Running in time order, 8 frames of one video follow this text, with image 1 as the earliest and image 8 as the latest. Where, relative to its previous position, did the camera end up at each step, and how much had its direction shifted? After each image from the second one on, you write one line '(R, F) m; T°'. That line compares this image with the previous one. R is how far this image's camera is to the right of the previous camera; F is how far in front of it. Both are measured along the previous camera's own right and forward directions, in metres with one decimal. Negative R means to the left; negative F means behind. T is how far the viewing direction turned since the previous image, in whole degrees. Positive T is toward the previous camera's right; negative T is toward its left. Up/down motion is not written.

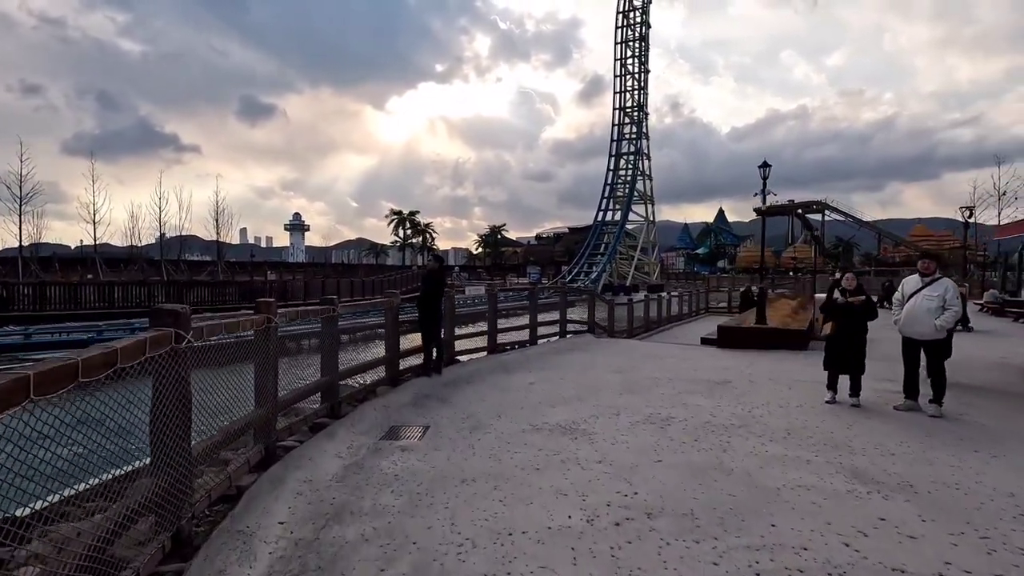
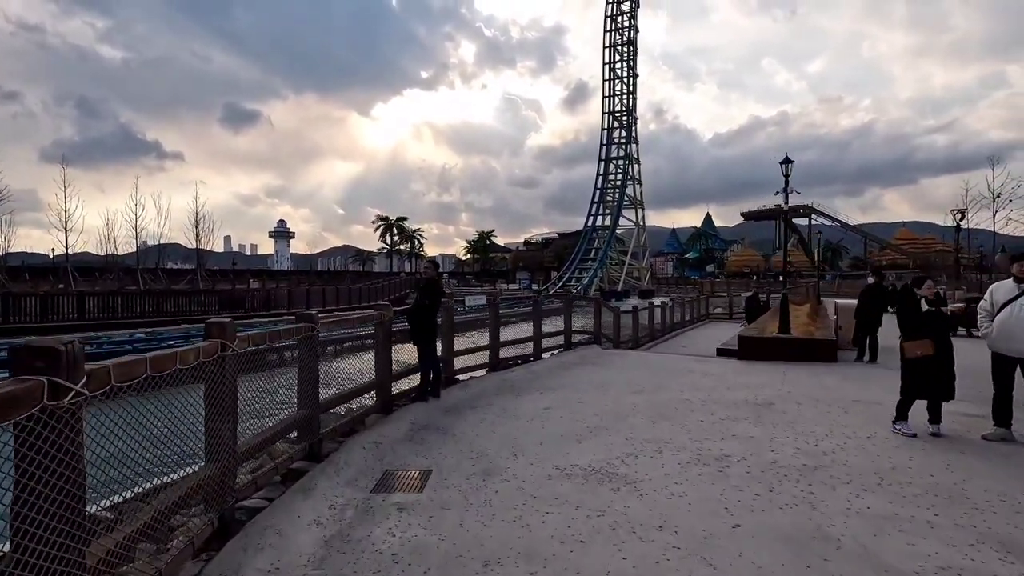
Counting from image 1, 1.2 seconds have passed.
(-0.3, +1.2) m; +1°
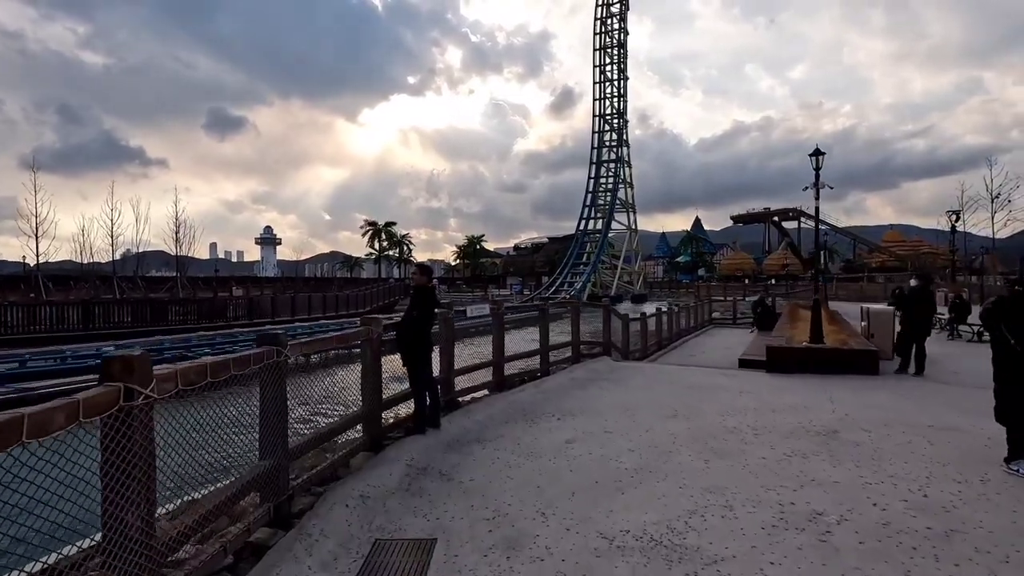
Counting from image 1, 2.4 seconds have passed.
(-0.3, +1.3) m; +1°
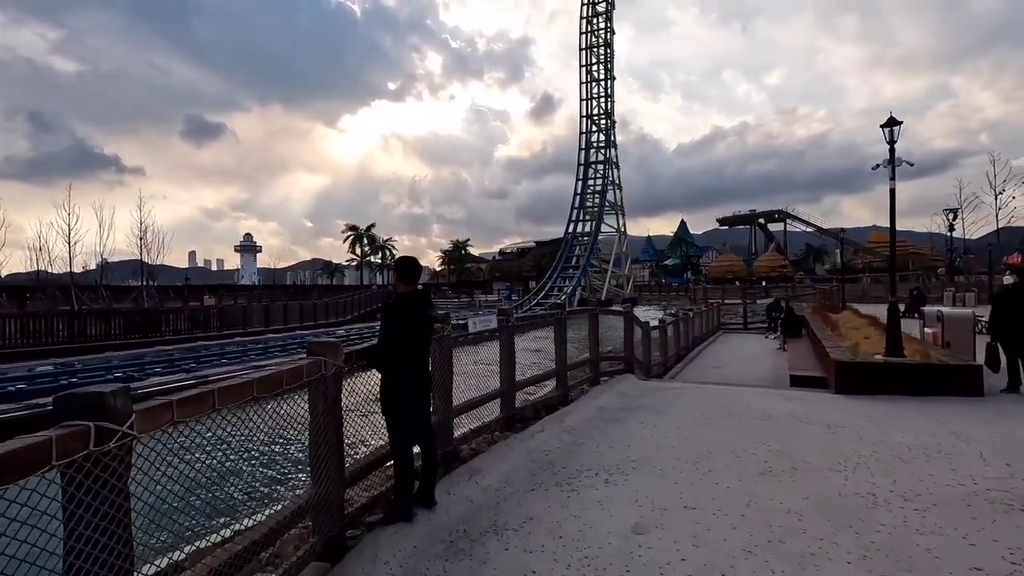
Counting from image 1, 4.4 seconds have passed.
(-0.4, +2.2) m; +2°
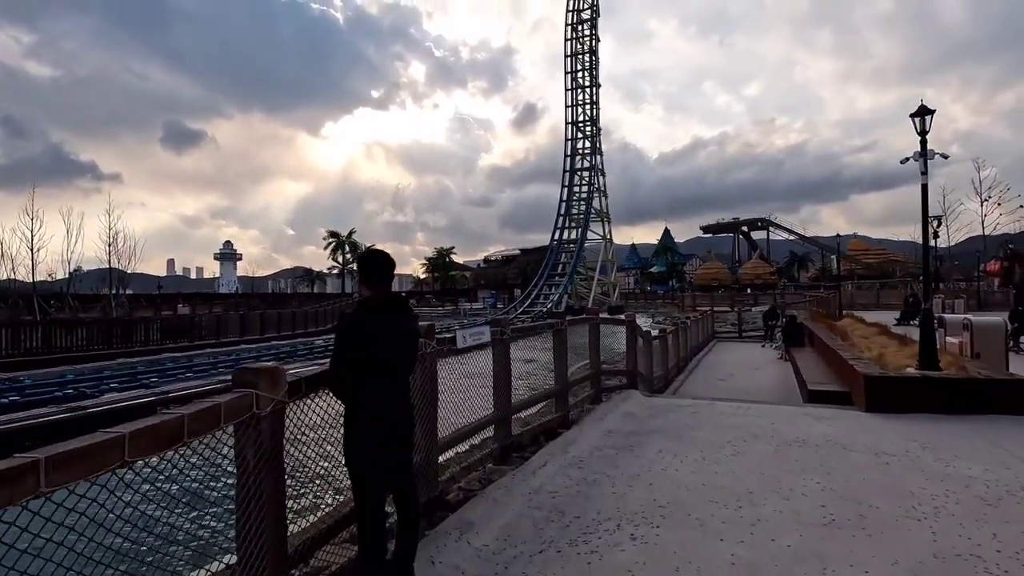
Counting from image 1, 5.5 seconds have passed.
(-0.1, +1.1) m; +2°
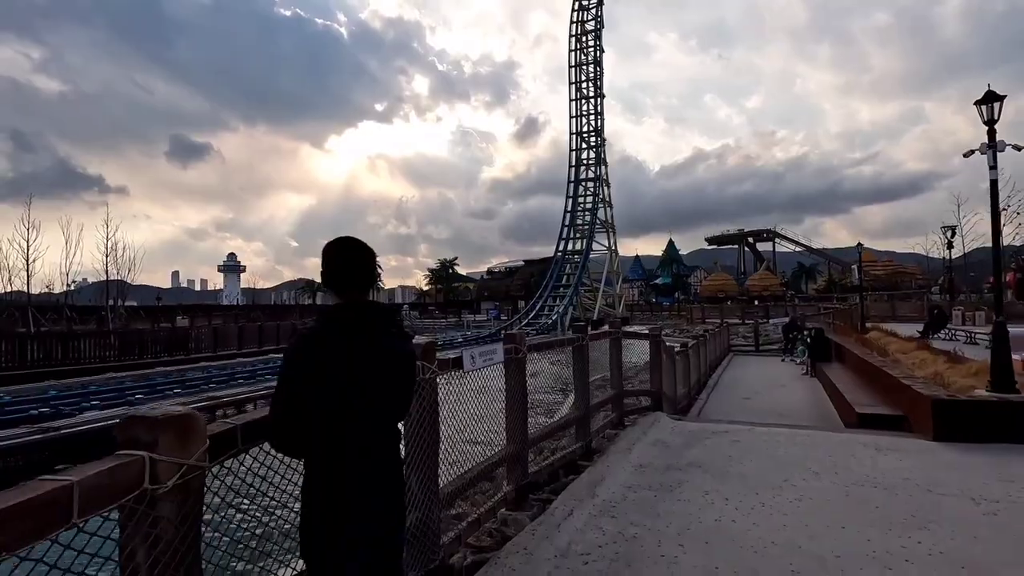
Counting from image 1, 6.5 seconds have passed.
(-0.1, +1.0) m; 0°
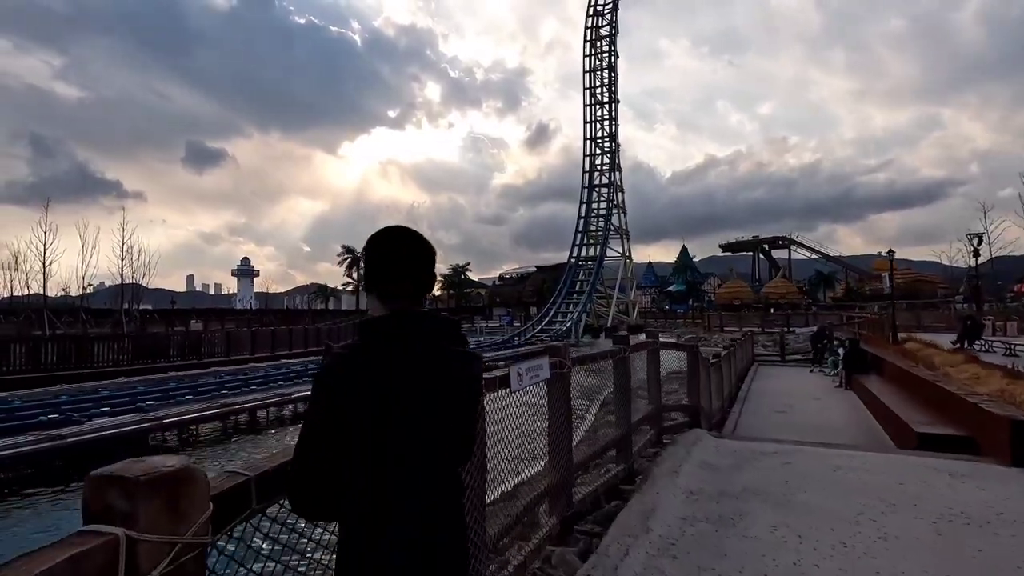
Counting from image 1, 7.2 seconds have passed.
(-0.3, +0.5) m; -1°
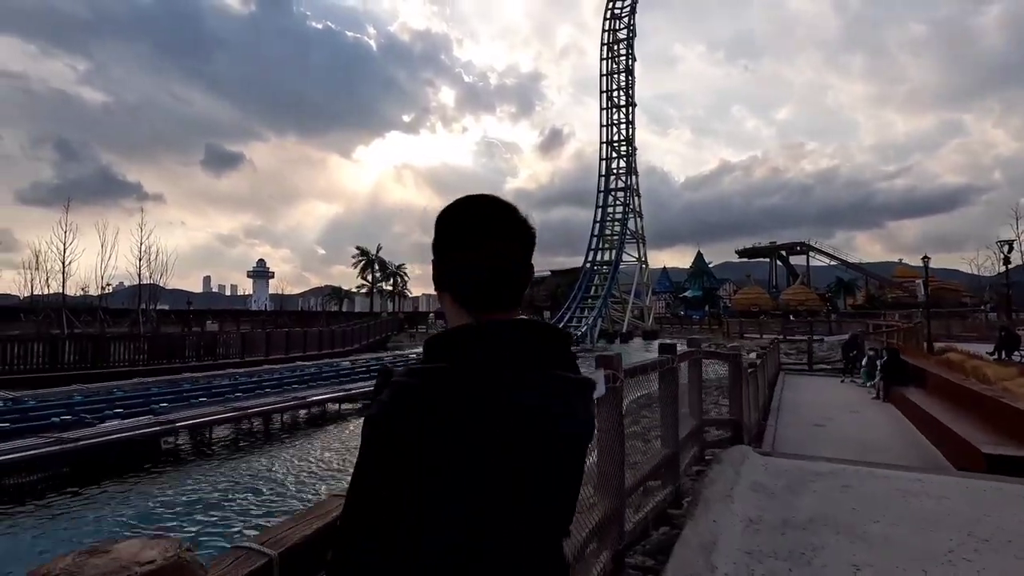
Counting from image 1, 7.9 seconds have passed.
(-0.3, +0.5) m; -1°
